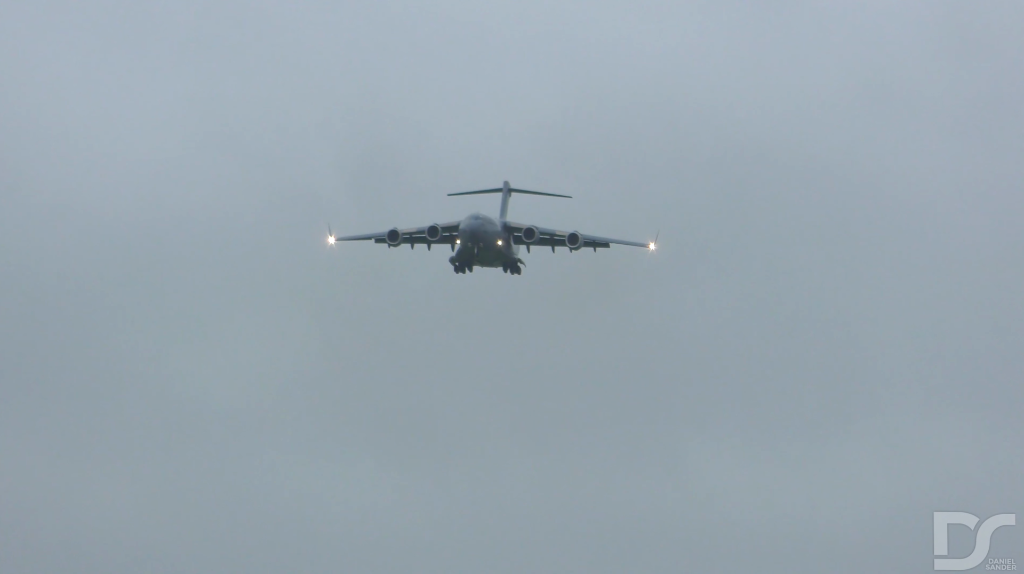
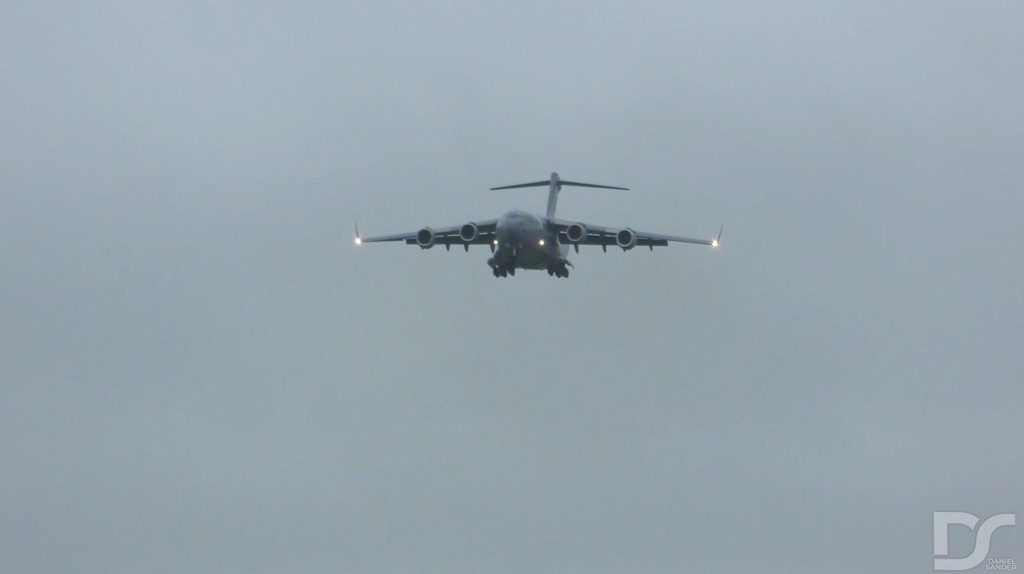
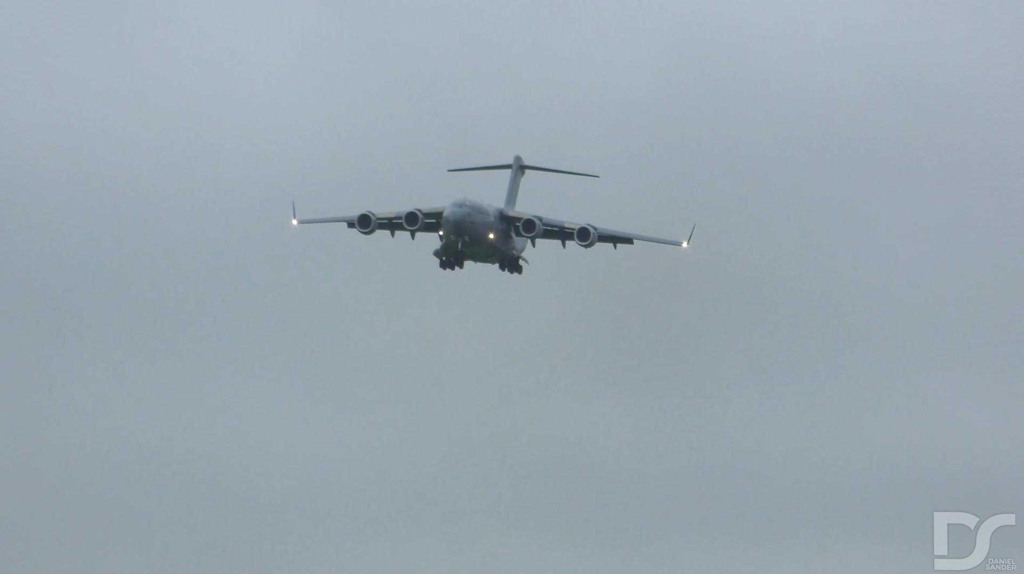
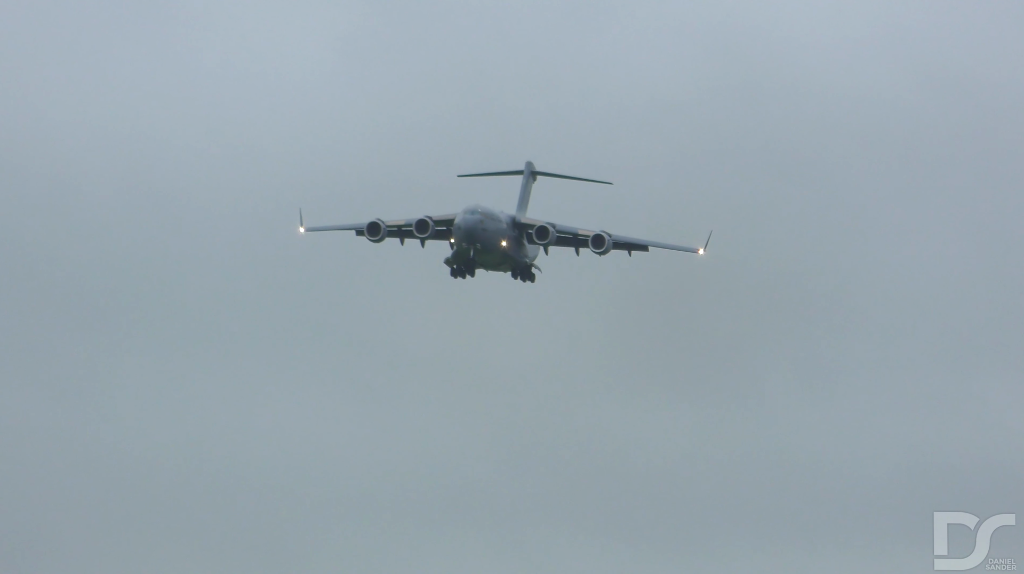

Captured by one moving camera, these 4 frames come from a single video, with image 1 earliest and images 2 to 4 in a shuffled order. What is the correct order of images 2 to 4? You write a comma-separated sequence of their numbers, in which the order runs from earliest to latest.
2, 3, 4
